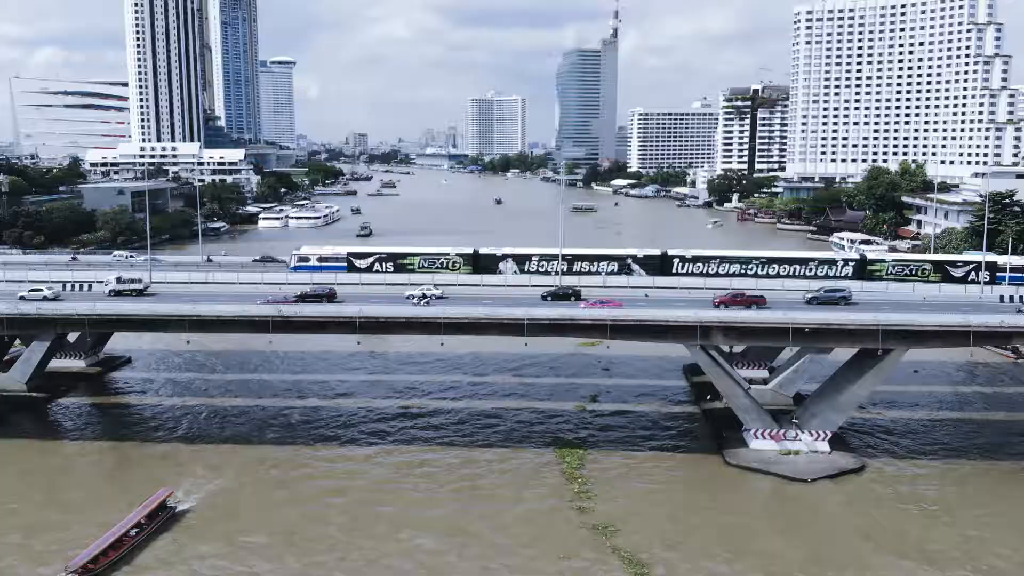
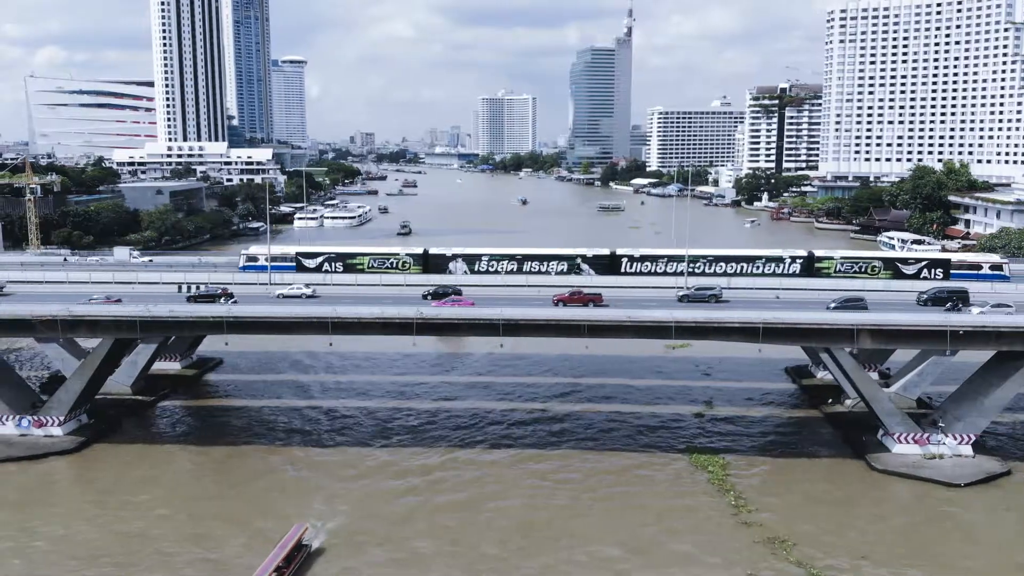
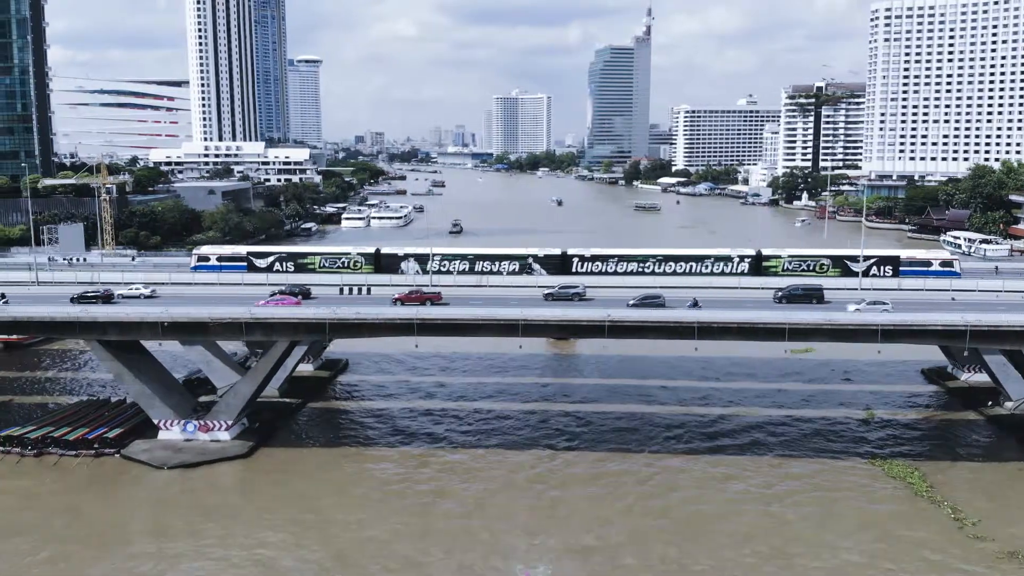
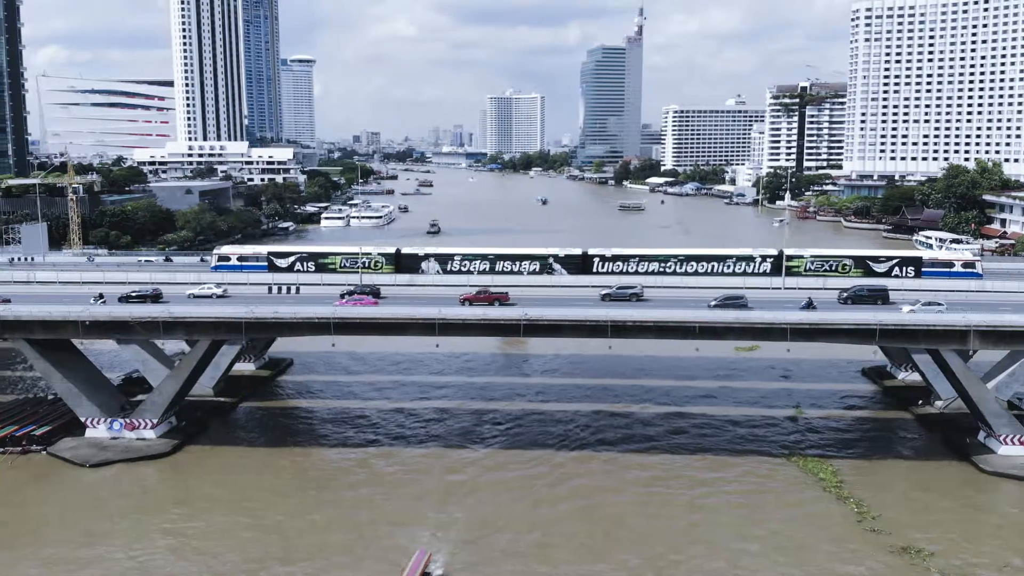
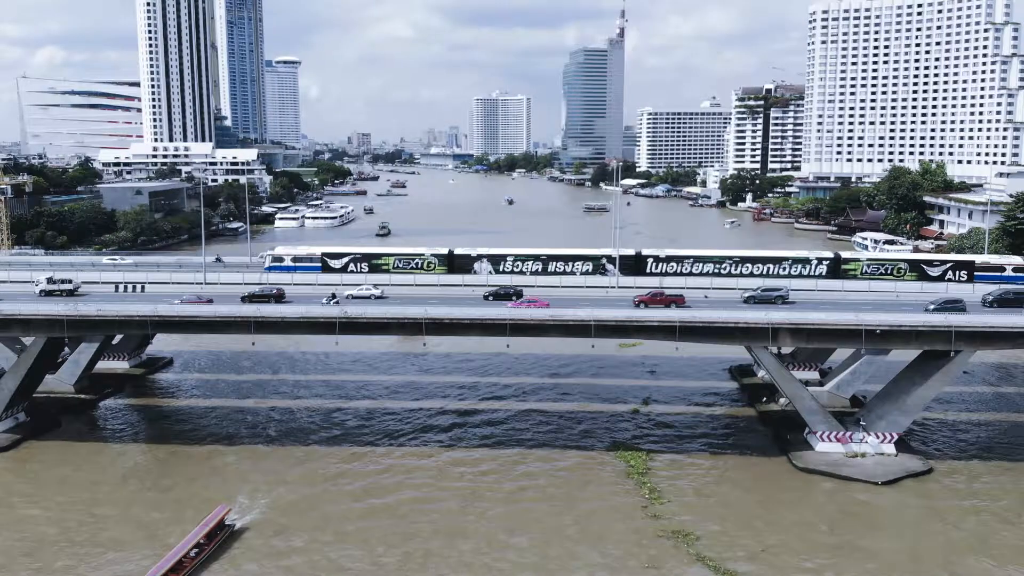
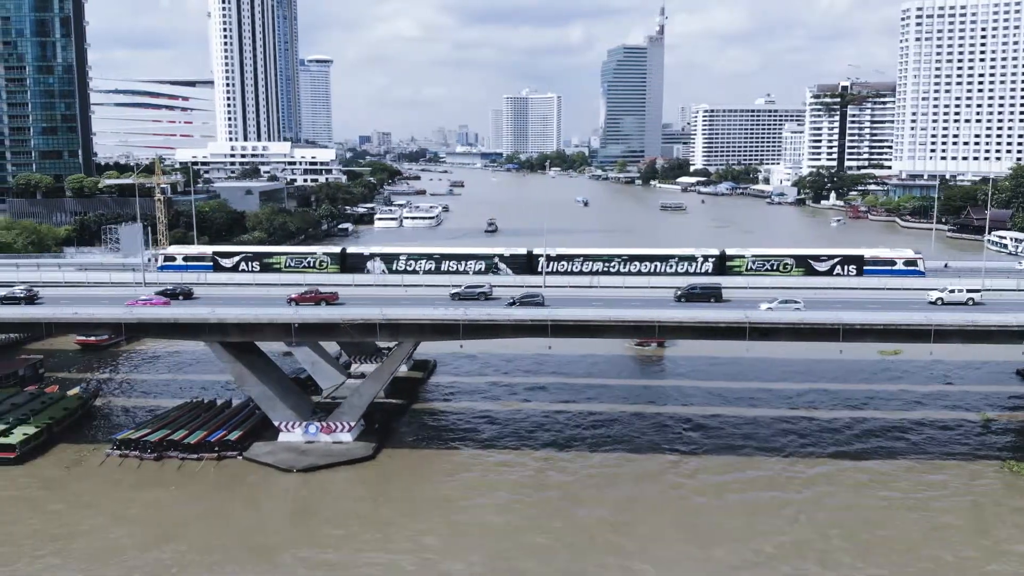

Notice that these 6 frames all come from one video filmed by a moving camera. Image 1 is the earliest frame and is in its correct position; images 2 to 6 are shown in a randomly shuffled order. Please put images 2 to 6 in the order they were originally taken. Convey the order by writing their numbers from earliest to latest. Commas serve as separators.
5, 2, 4, 3, 6
